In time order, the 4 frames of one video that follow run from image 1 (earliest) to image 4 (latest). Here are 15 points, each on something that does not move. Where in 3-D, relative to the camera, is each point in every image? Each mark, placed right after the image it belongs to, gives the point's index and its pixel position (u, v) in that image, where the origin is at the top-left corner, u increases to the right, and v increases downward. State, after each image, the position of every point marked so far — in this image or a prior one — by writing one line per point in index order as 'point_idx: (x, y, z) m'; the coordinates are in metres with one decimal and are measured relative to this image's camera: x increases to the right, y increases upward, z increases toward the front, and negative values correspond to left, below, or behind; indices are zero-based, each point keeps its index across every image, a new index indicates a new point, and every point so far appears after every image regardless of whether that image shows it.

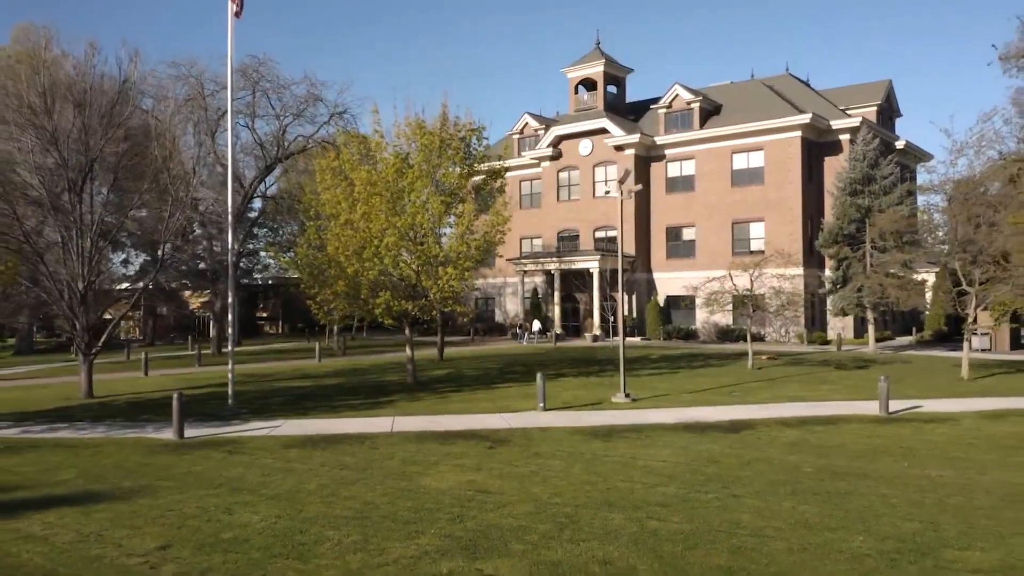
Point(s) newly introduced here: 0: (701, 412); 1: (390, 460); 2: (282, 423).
0: (+3.6, -2.3, +16.2) m
1: (-1.5, -2.2, +10.7) m
2: (-4.1, -2.4, +15.2) m
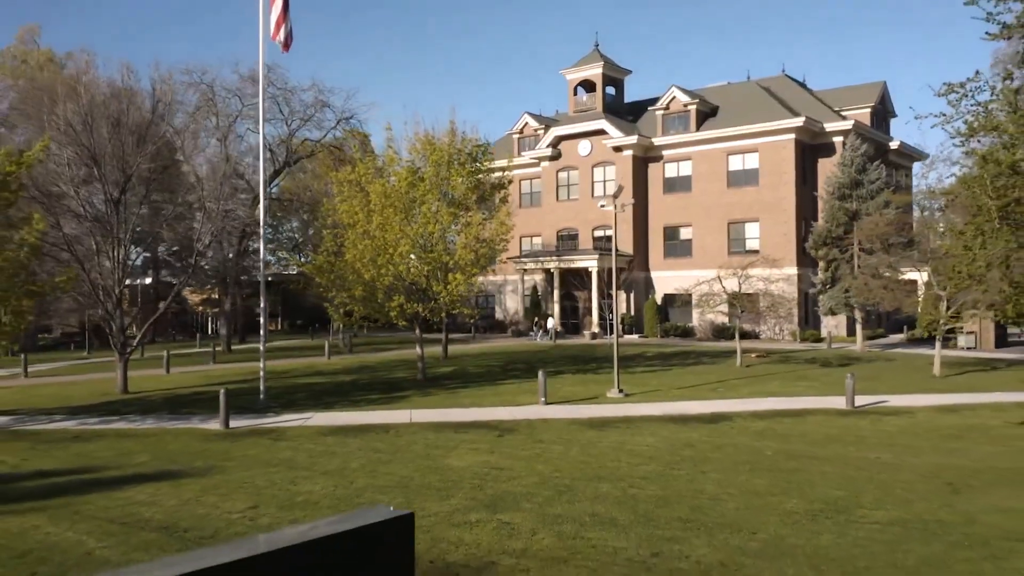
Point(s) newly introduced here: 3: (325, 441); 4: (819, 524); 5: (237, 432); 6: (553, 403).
0: (+3.7, -2.5, +18.1) m
1: (-1.4, -2.3, +12.6) m
2: (-4.0, -2.5, +17.1) m
3: (-2.9, -2.4, +13.4) m
4: (+2.7, -2.0, +7.4) m
5: (-4.8, -2.5, +14.7) m
6: (+0.9, -2.5, +18.6) m
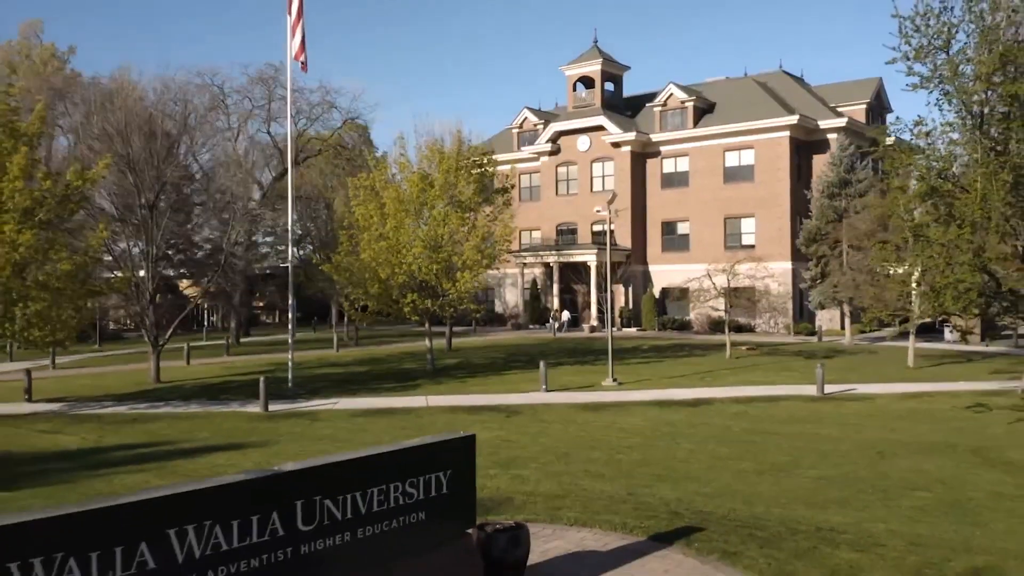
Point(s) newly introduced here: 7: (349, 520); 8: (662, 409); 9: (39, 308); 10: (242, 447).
0: (+3.8, -2.5, +20.2) m
1: (-1.3, -2.3, +14.8) m
2: (-3.9, -2.5, +19.2) m
3: (-2.8, -2.4, +15.5) m
4: (+2.8, -2.1, +9.5) m
5: (-4.7, -2.5, +16.9) m
6: (+1.0, -2.5, +20.7) m
7: (-0.9, -1.3, +4.8) m
8: (+3.0, -2.4, +16.8) m
9: (-9.1, -0.4, +16.4) m
10: (-4.1, -2.4, +12.9) m
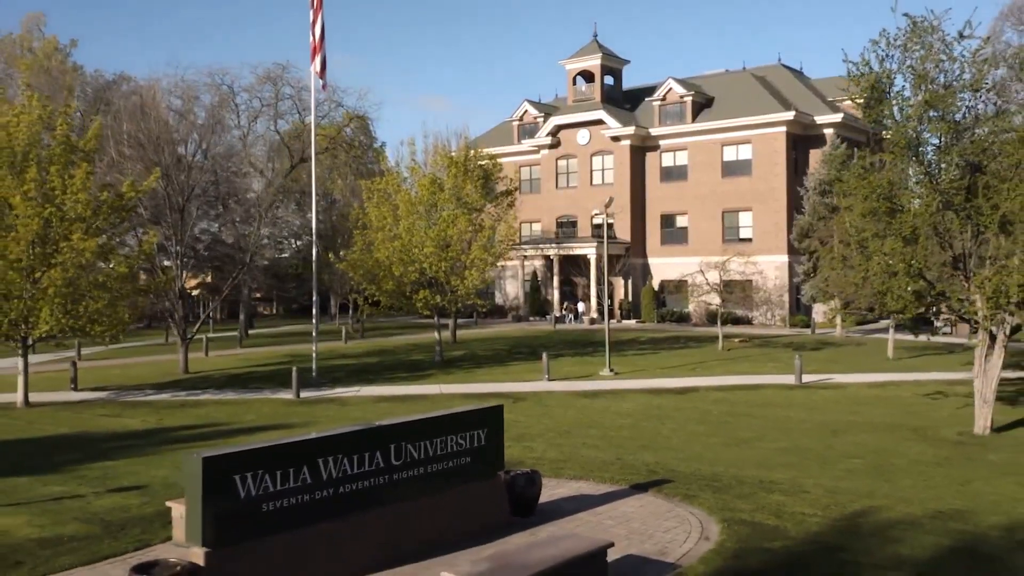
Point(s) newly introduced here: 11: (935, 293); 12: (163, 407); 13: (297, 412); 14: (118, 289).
0: (+4.0, -2.4, +22.3) m
1: (-1.2, -2.4, +16.8) m
2: (-3.7, -2.5, +21.2) m
3: (-2.7, -2.4, +17.6) m
4: (+2.9, -2.2, +11.6) m
5: (-4.5, -2.5, +18.9) m
6: (+1.1, -2.4, +22.8) m
7: (-0.7, -1.4, +6.8) m
8: (+3.1, -2.4, +18.9) m
9: (-8.9, -0.4, +18.4) m
10: (-3.9, -2.4, +14.9) m
11: (+6.8, -0.1, +13.6) m
12: (-7.6, -2.6, +18.6) m
13: (-4.3, -2.5, +16.9) m
14: (-8.8, 0.0, +18.9) m
